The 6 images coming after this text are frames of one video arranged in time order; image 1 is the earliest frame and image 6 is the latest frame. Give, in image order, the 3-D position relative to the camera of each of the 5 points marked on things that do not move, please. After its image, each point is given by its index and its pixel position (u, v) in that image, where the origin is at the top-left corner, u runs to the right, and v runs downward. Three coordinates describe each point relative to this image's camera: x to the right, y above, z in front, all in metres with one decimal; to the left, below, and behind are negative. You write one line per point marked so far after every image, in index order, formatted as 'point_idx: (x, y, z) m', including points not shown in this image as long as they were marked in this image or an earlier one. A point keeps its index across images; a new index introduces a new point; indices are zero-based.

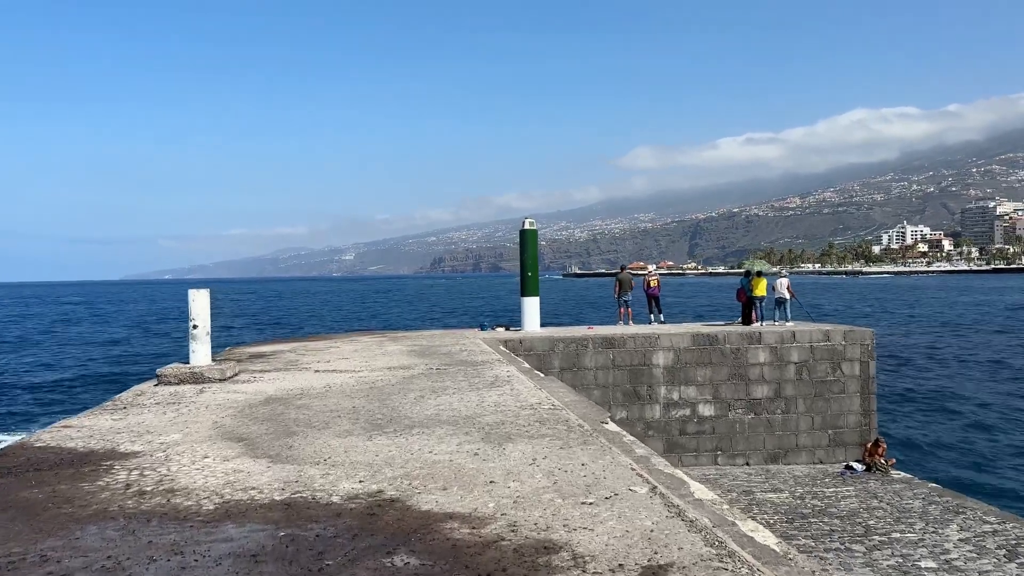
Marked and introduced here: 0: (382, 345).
0: (-1.8, -0.8, +11.3) m
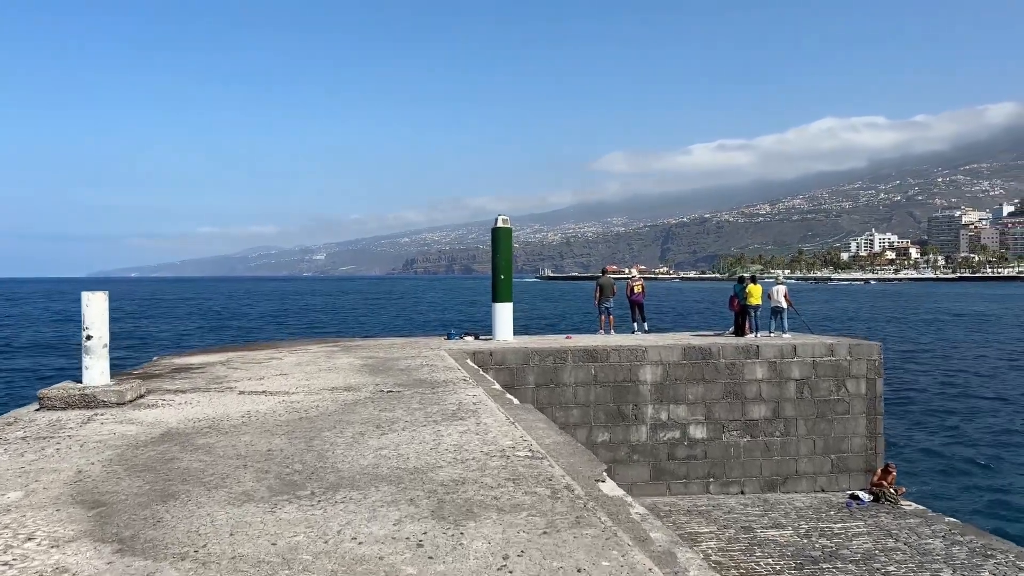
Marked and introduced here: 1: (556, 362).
0: (-2.2, -0.8, +9.9) m
1: (+0.6, -1.0, +10.8) m
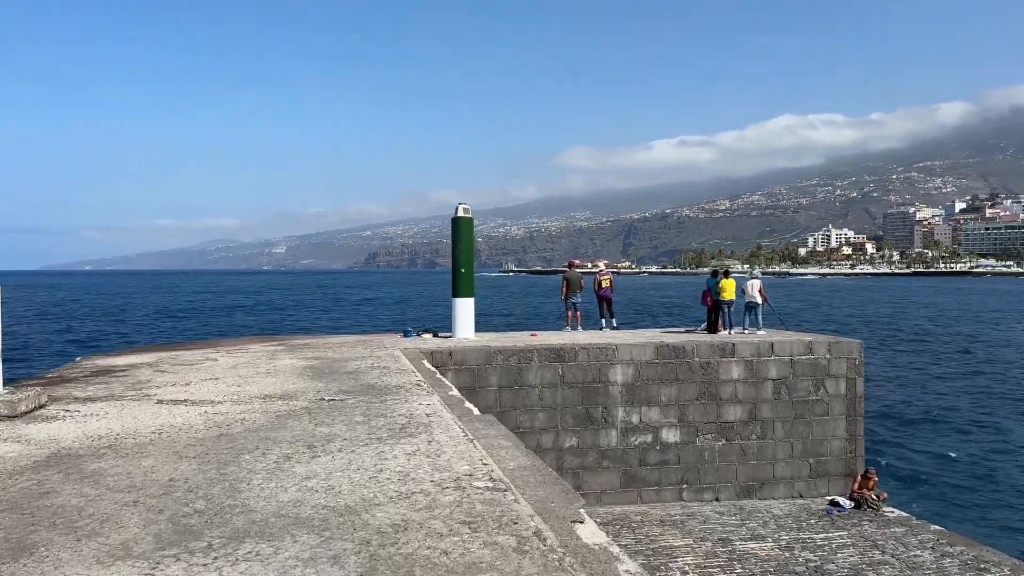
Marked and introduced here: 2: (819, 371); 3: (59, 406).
0: (-2.6, -0.8, +9.0) m
1: (+0.1, -0.9, +10.0) m
2: (+4.1, -1.1, +11.0) m
3: (-3.3, -0.9, +6.1) m
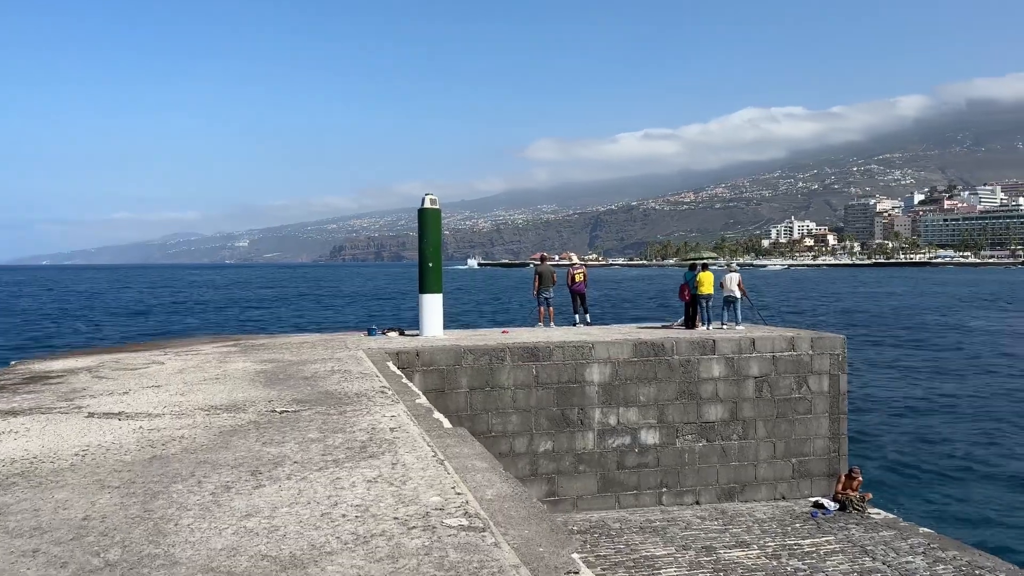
0: (-2.9, -0.7, +8.3) m
1: (-0.2, -0.9, +9.5) m
2: (+3.7, -1.0, +10.6) m
3: (-3.5, -0.9, +5.4) m
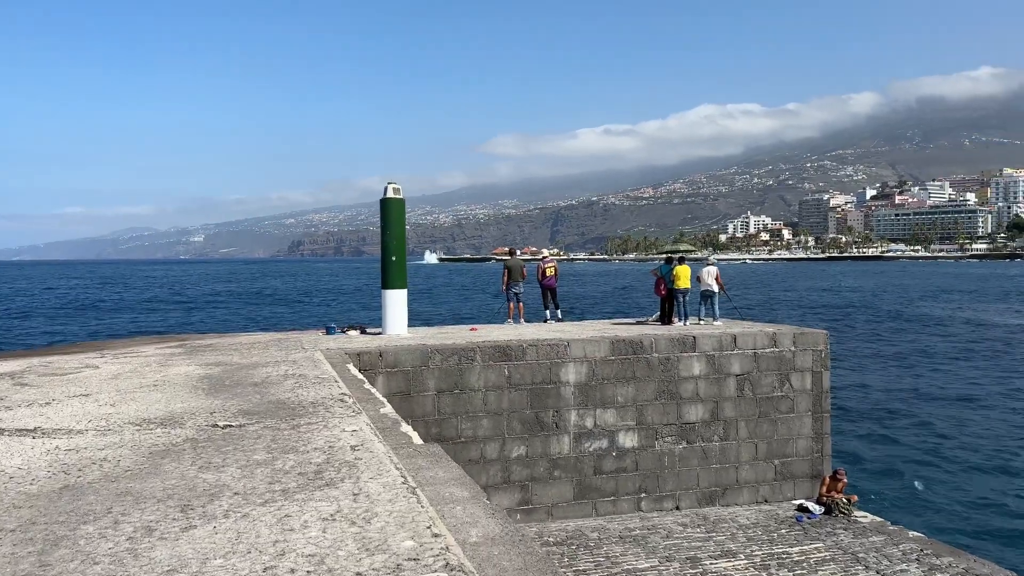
0: (-3.1, -0.7, +7.5) m
1: (-0.5, -0.8, +8.8) m
2: (+3.3, -0.9, +10.1) m
3: (-3.6, -0.8, +4.6) m
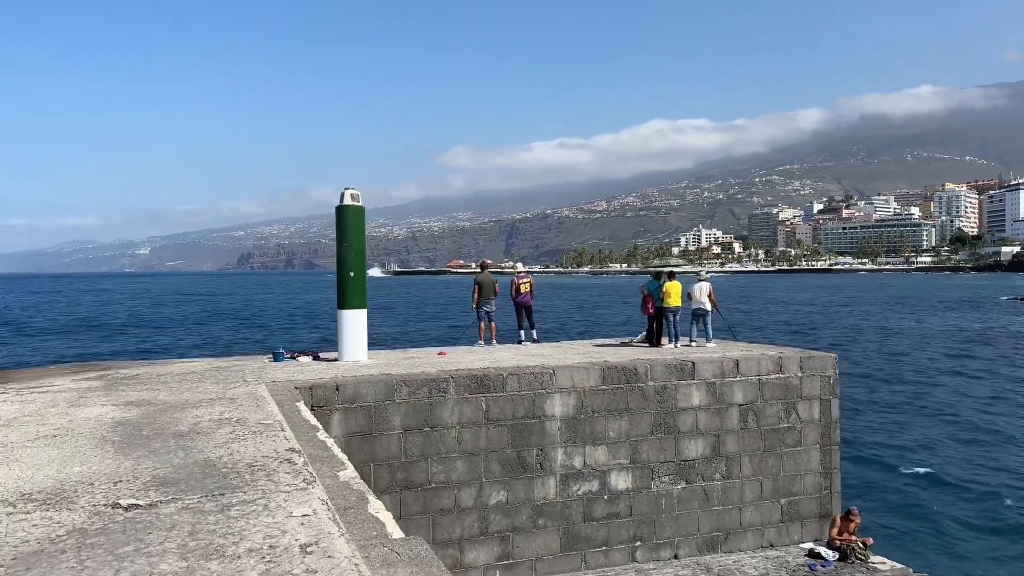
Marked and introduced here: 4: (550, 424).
0: (-3.3, -0.9, +6.1) m
1: (-0.7, -1.0, +7.6) m
2: (+3.1, -1.2, +9.1) m
3: (-3.6, -1.0, +3.2) m
4: (+0.4, -1.3, +8.1) m
